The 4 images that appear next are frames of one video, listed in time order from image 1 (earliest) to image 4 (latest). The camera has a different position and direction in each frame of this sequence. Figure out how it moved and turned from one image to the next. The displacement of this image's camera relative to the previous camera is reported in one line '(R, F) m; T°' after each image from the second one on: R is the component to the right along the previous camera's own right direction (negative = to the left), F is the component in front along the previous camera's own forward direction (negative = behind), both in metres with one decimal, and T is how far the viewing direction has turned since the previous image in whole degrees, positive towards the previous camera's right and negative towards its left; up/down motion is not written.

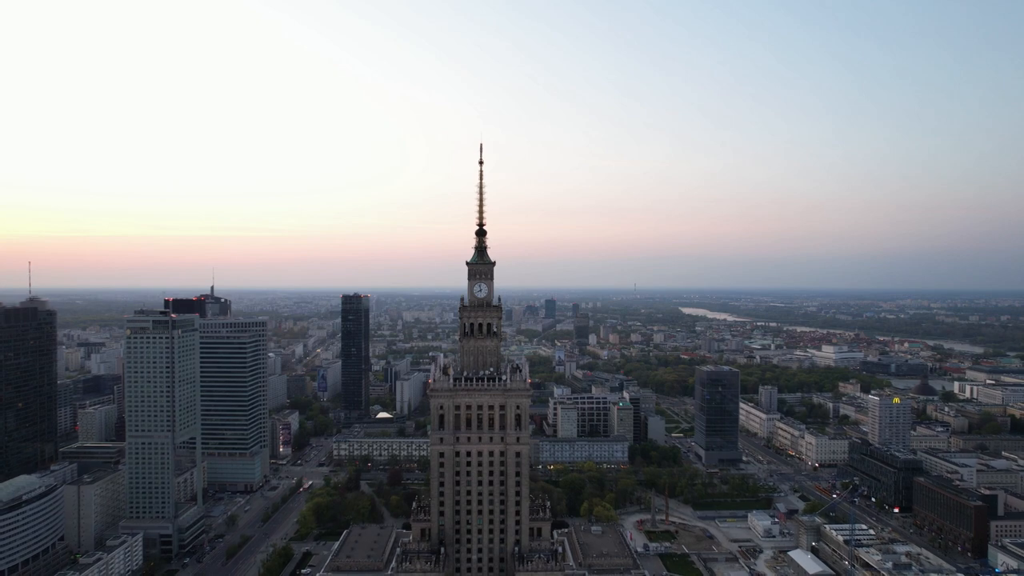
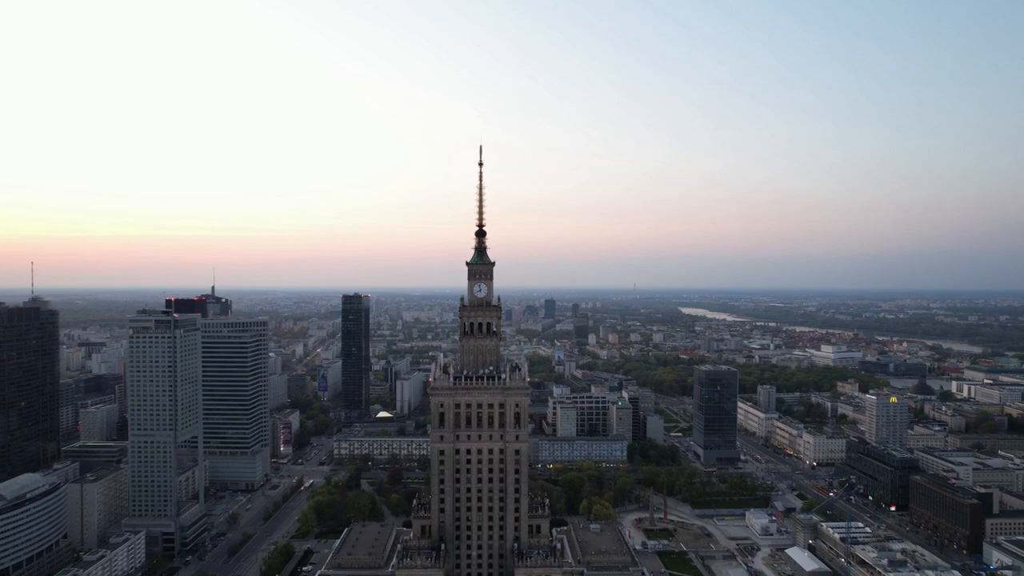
(0.0, -0.5) m; 0°
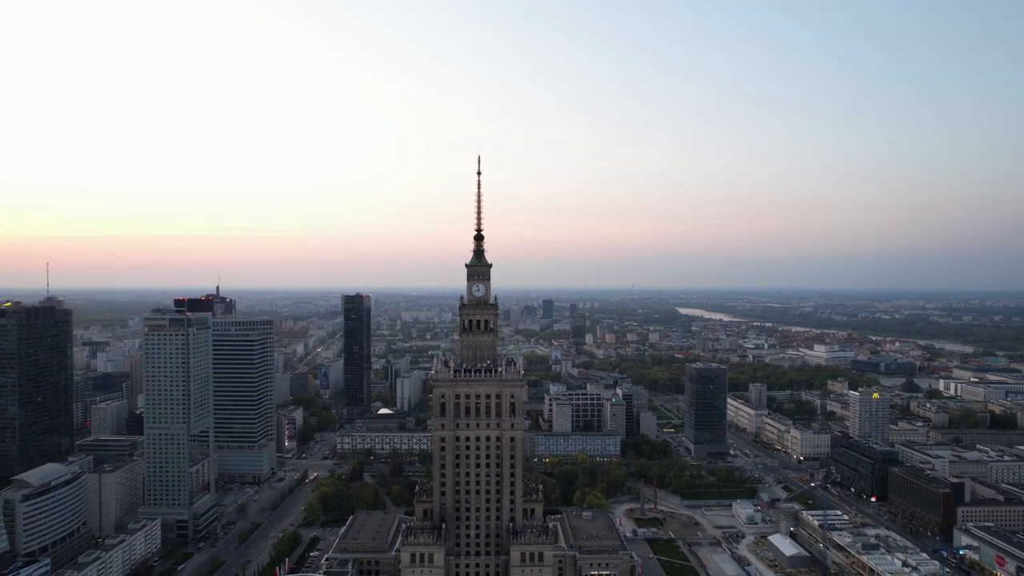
(+0.2, -3.2) m; 0°
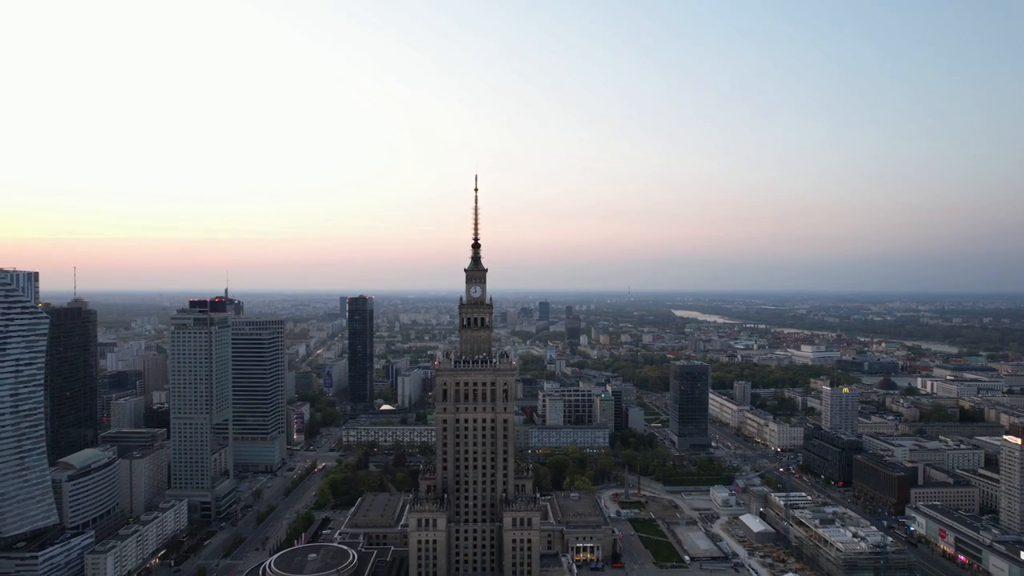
(+0.4, -6.3) m; 0°
